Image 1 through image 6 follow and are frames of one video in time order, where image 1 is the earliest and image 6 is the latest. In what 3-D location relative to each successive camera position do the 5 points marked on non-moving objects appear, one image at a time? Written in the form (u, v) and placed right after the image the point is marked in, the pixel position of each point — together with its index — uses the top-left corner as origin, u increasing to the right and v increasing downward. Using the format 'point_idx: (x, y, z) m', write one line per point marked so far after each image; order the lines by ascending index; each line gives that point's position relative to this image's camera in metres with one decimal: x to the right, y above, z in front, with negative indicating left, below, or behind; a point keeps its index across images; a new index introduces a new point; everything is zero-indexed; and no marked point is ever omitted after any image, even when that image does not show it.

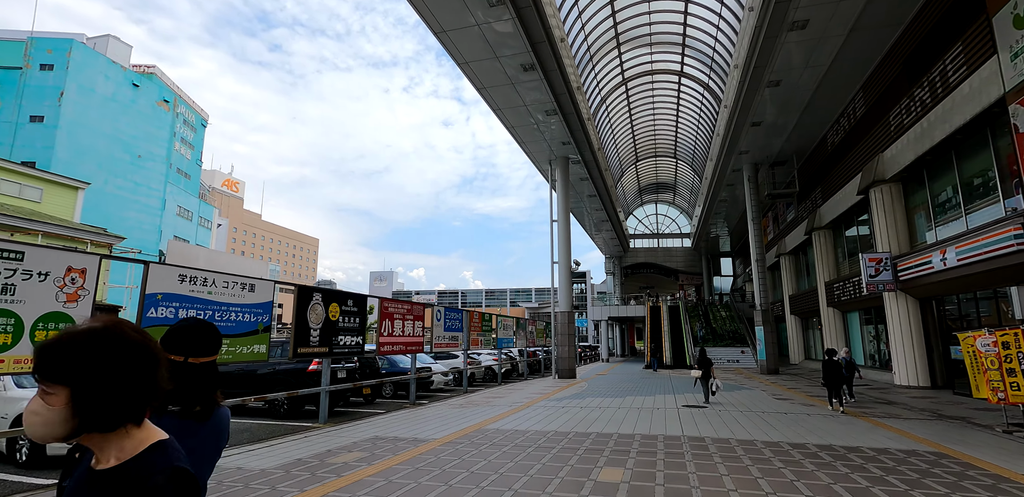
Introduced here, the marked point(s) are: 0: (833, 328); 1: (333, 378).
0: (+13.1, -3.3, +18.0) m
1: (-3.9, -2.9, +9.9) m
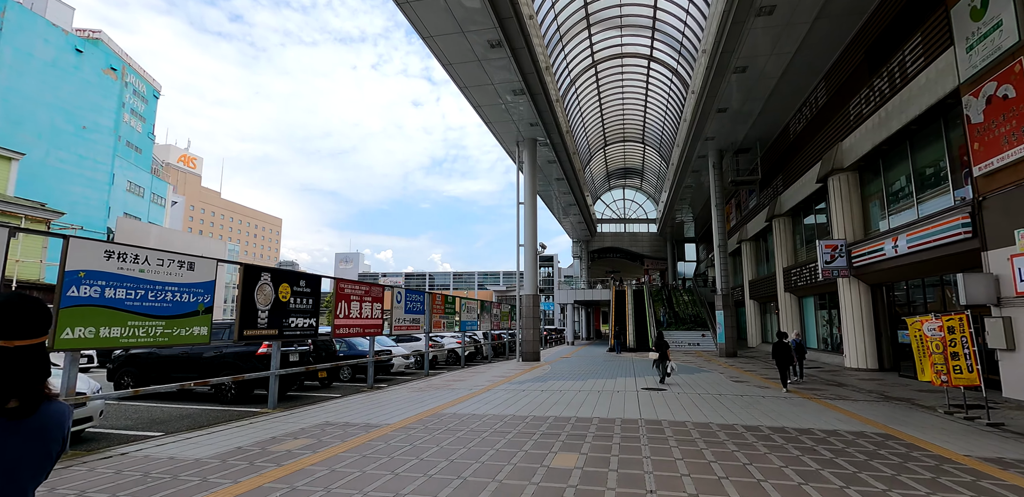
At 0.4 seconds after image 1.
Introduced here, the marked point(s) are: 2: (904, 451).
0: (+11.6, -2.7, +18.6) m
1: (-4.8, -2.4, +9.3) m
2: (+4.5, -2.3, +5.0) m
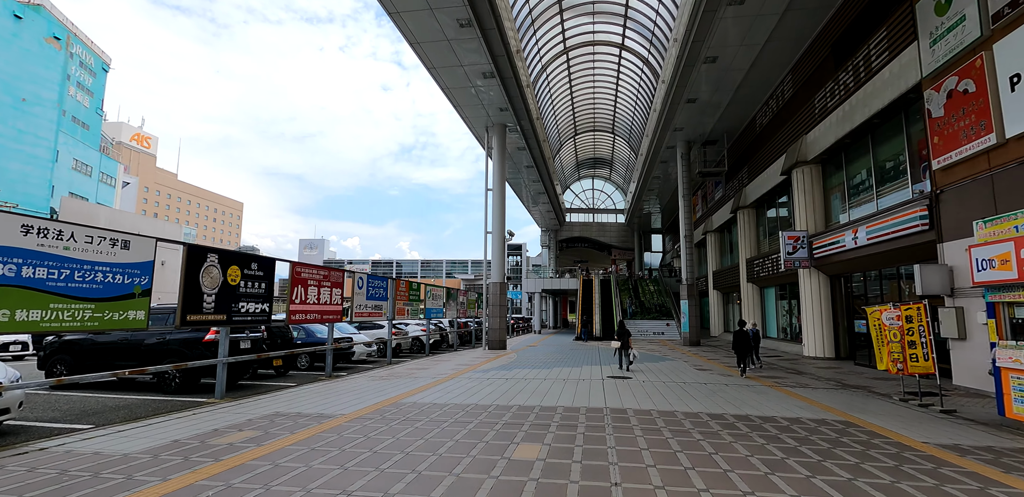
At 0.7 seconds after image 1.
0: (+10.3, -2.4, +19.0) m
1: (-5.5, -2.0, +8.7) m
2: (+4.0, -2.1, +5.0) m
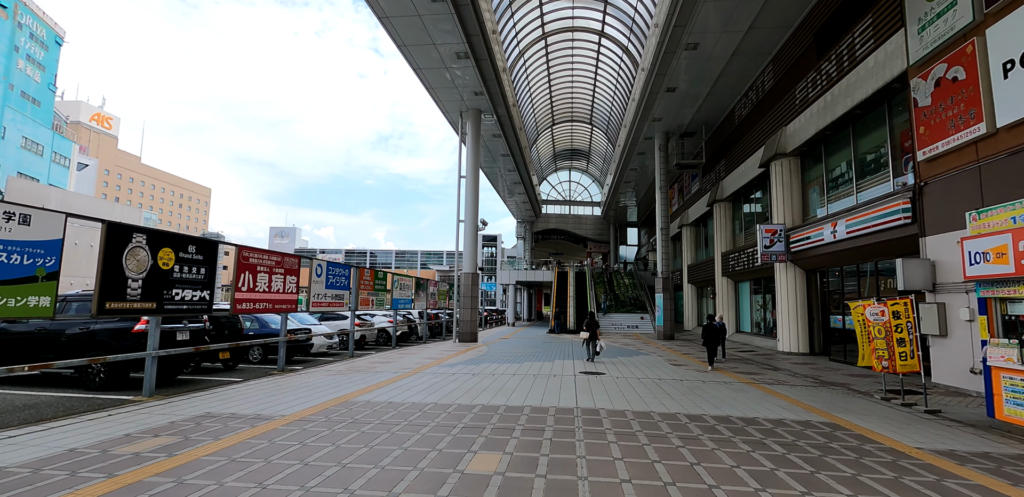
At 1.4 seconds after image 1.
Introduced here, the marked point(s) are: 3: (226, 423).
0: (+9.1, -2.1, +18.9) m
1: (-6.1, -1.6, +7.8) m
2: (+3.6, -2.0, +4.6) m
3: (-3.3, -2.0, +5.0) m
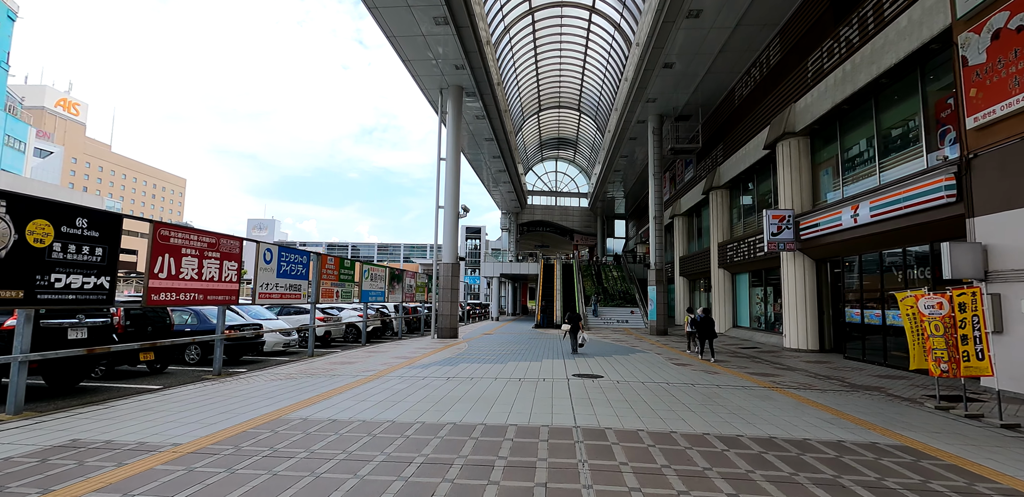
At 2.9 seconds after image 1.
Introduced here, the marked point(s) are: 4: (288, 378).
0: (+8.4, -1.7, +17.9) m
1: (-6.3, -1.3, +6.2) m
2: (+3.4, -1.8, +3.4) m
3: (-3.4, -1.7, +3.6) m
4: (-4.1, -2.3, +8.0) m
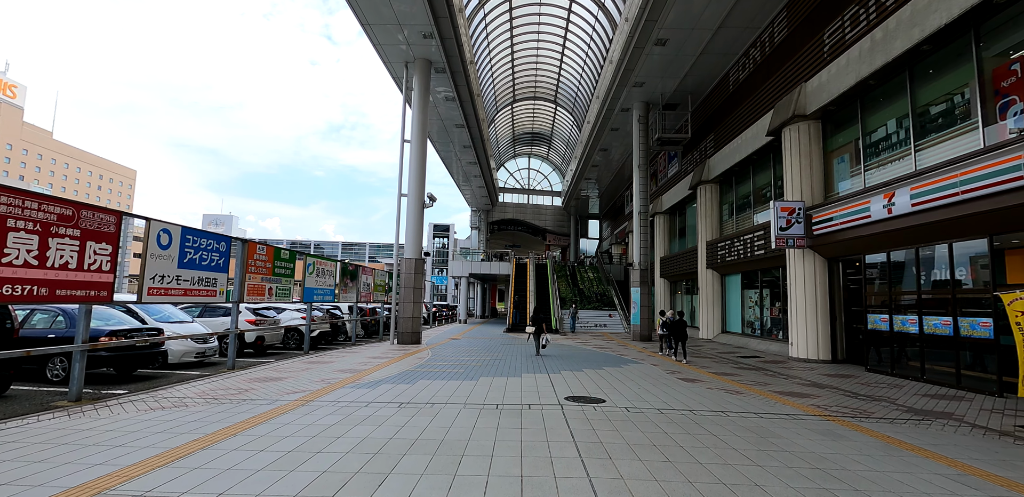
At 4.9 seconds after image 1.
0: (+7.4, -1.7, +16.6) m
1: (-6.5, -0.9, +3.9) m
2: (+3.4, -1.6, +1.7) m
3: (-3.5, -1.4, +1.5) m
4: (-4.4, -2.1, +5.8) m
